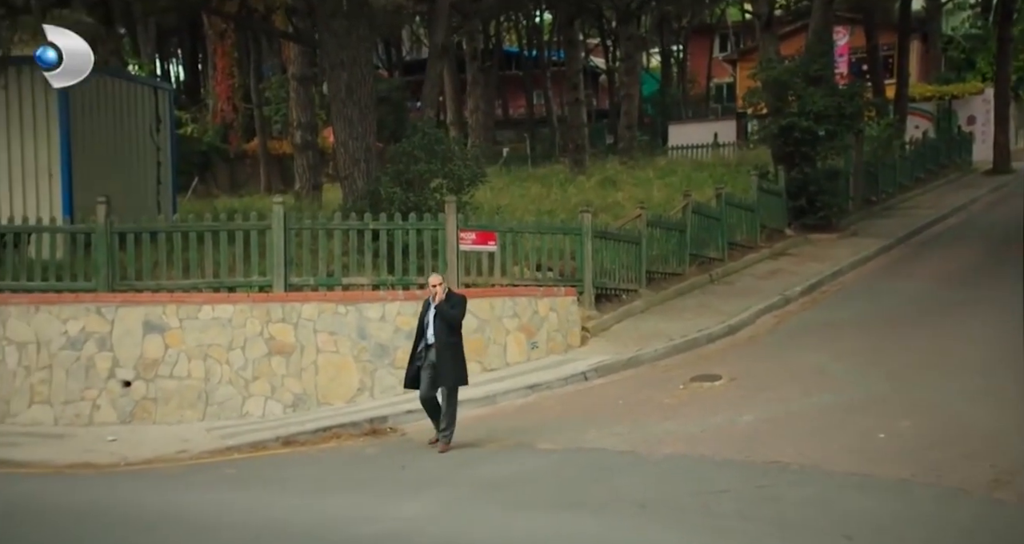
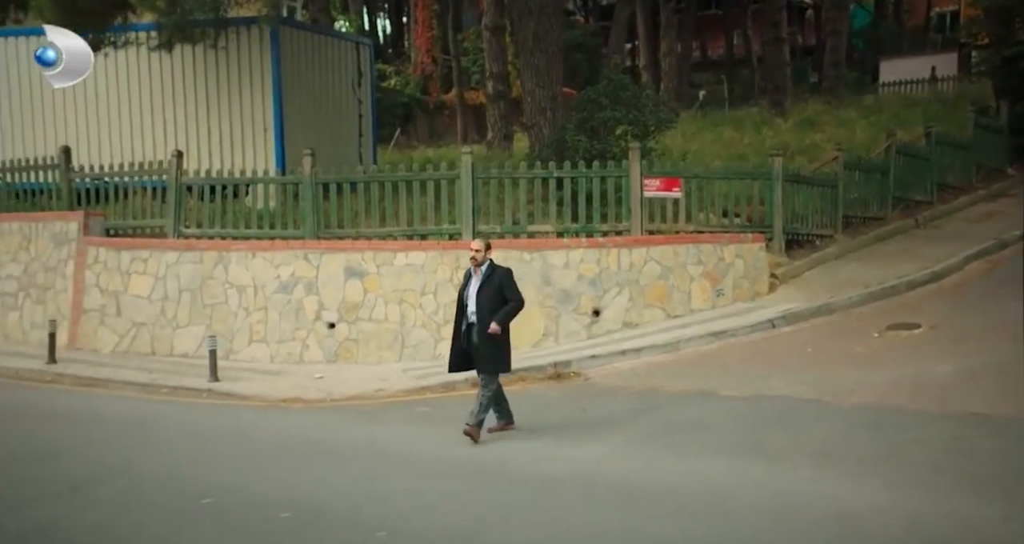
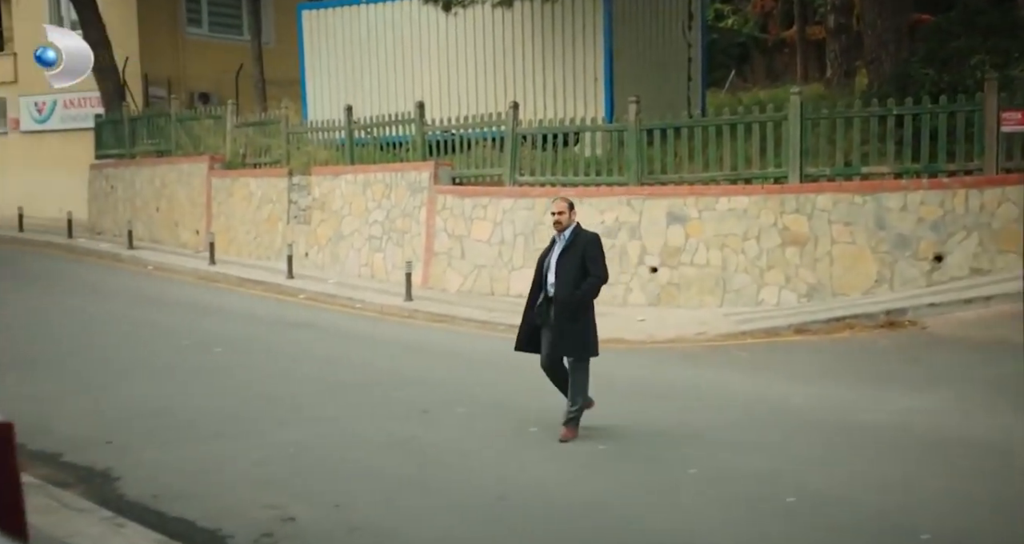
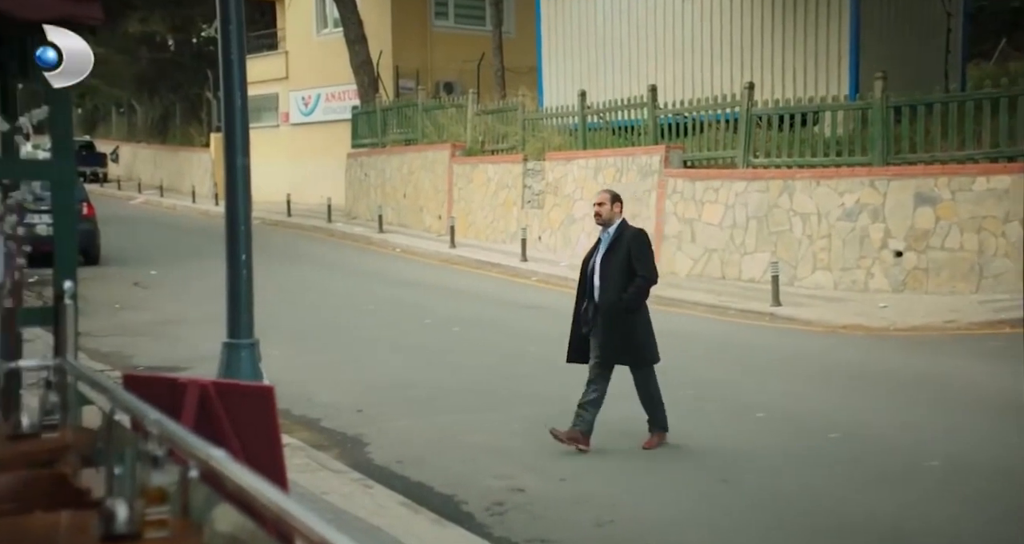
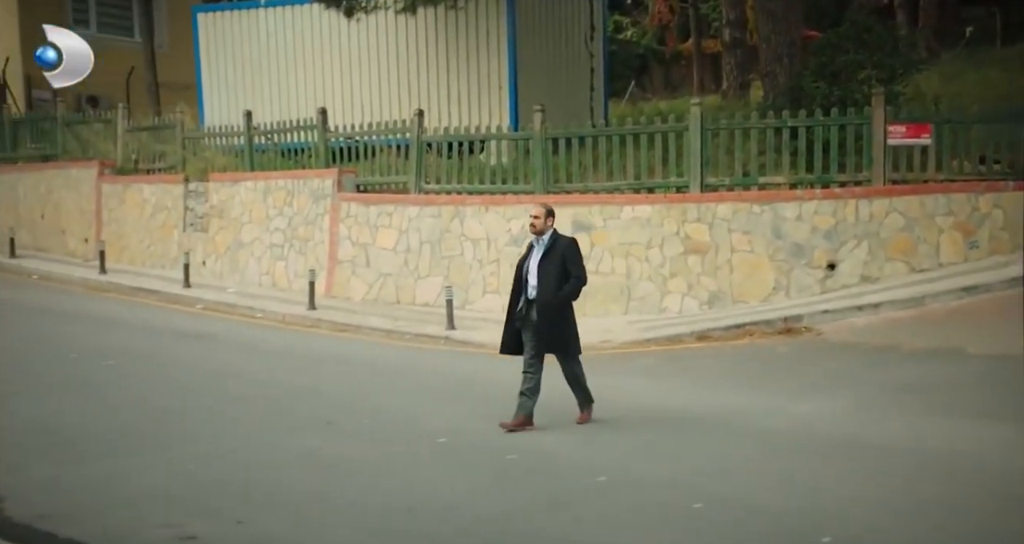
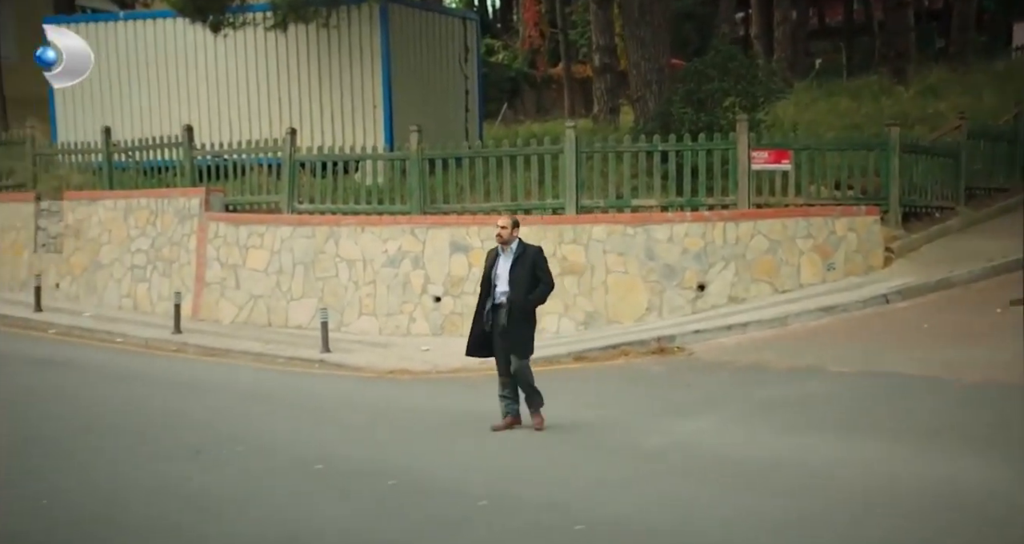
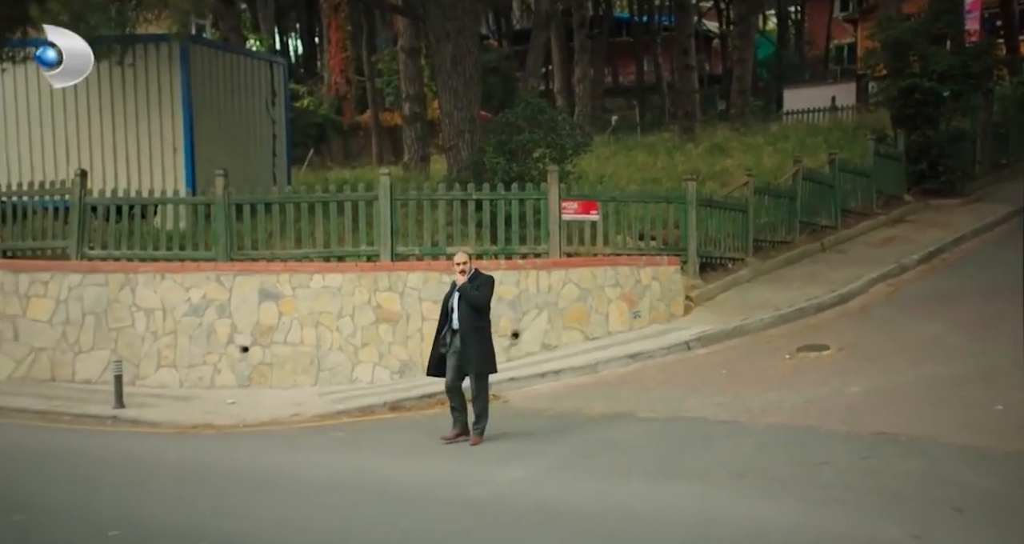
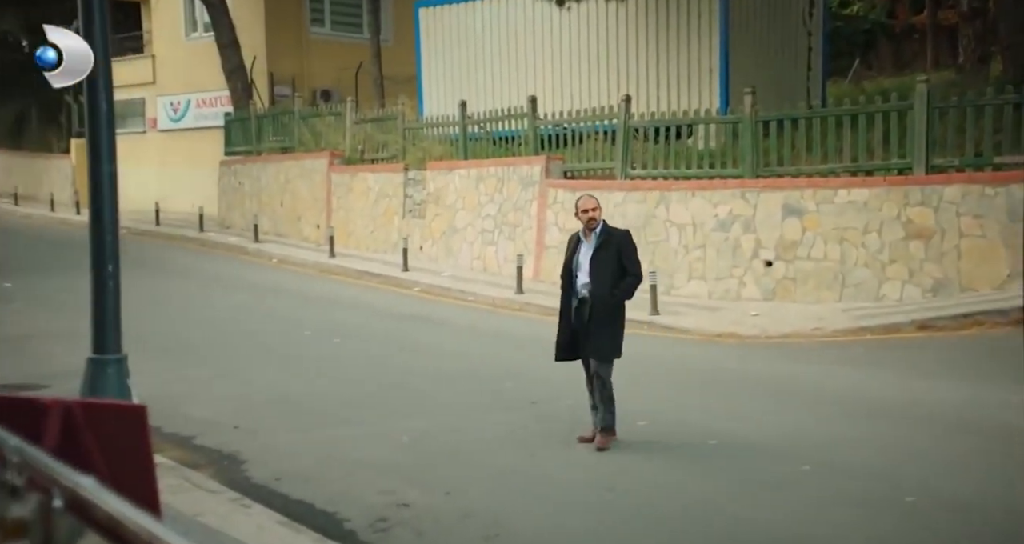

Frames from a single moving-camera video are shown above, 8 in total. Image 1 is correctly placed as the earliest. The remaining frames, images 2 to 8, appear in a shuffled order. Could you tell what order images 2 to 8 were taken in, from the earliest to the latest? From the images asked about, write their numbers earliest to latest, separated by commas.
7, 2, 6, 5, 3, 8, 4
